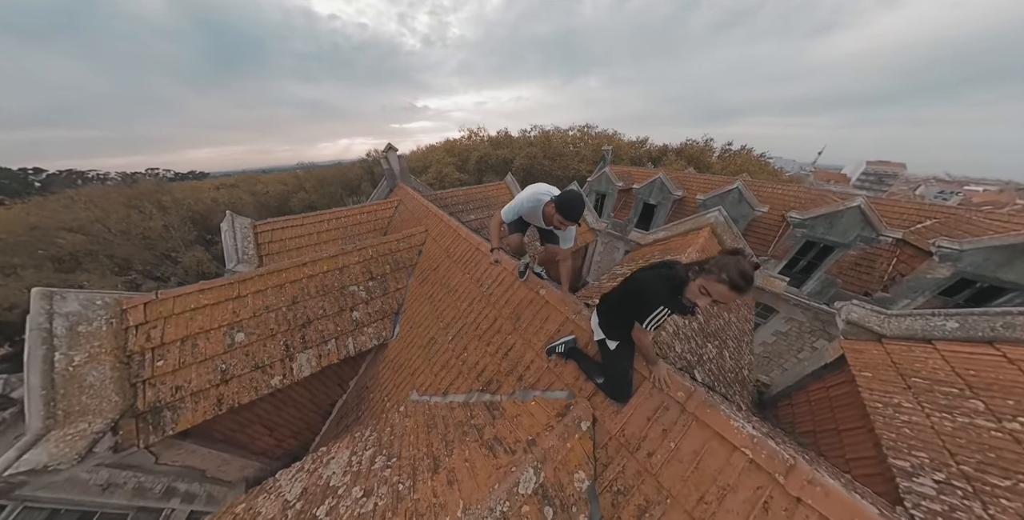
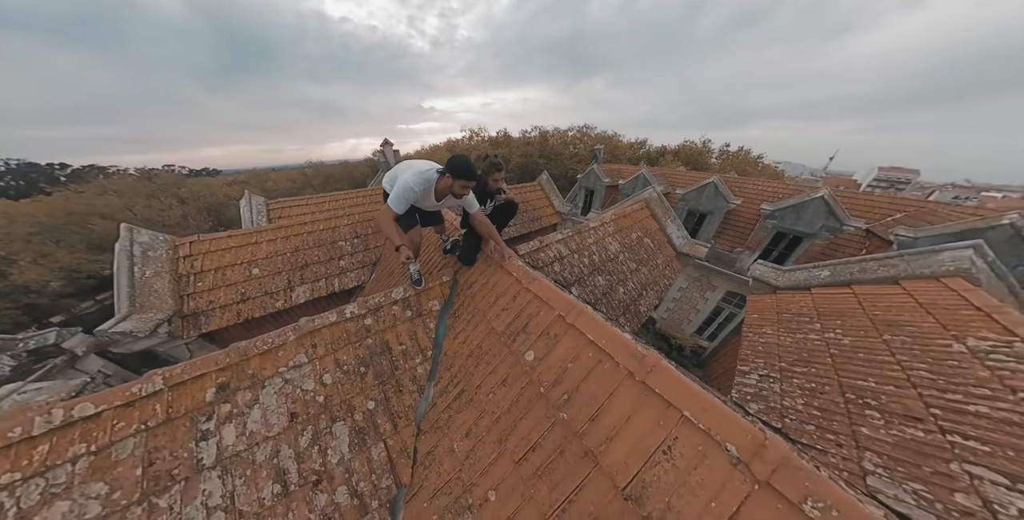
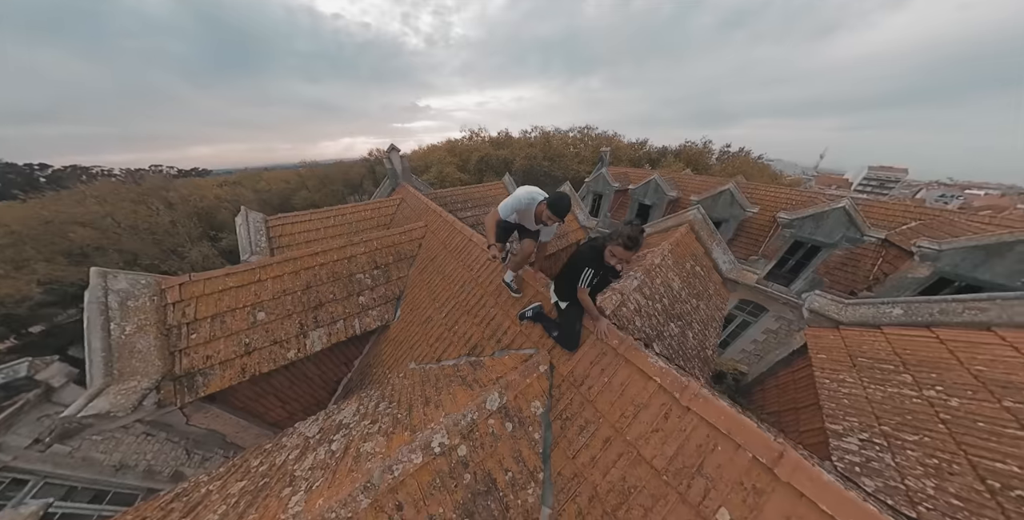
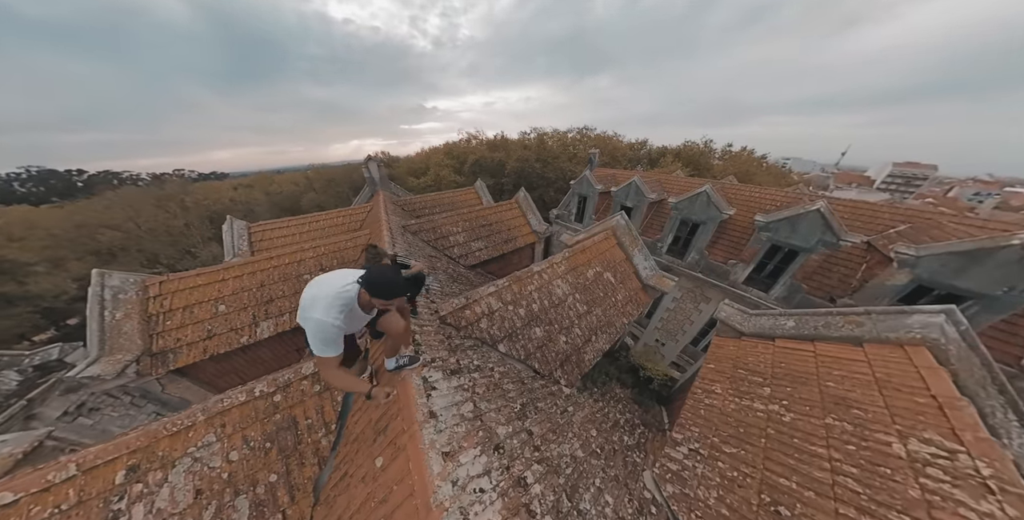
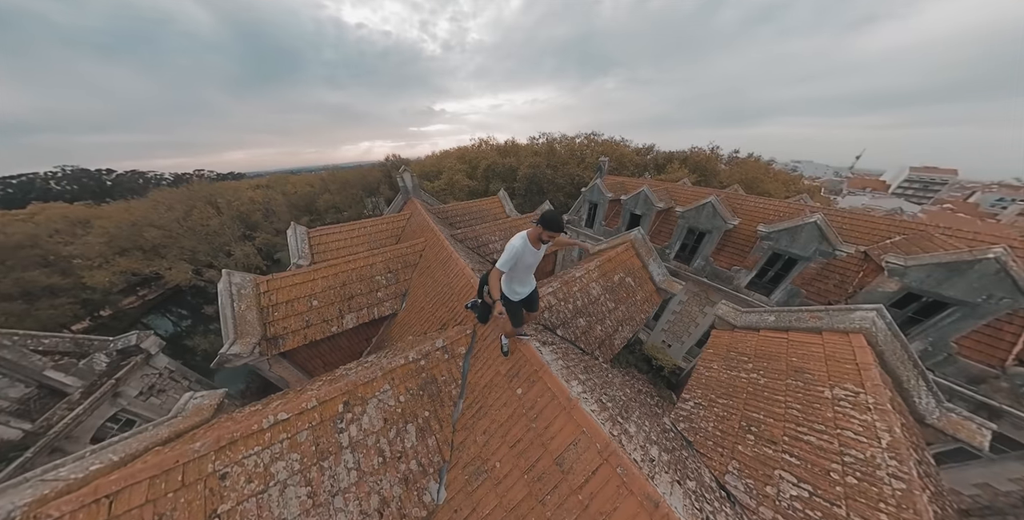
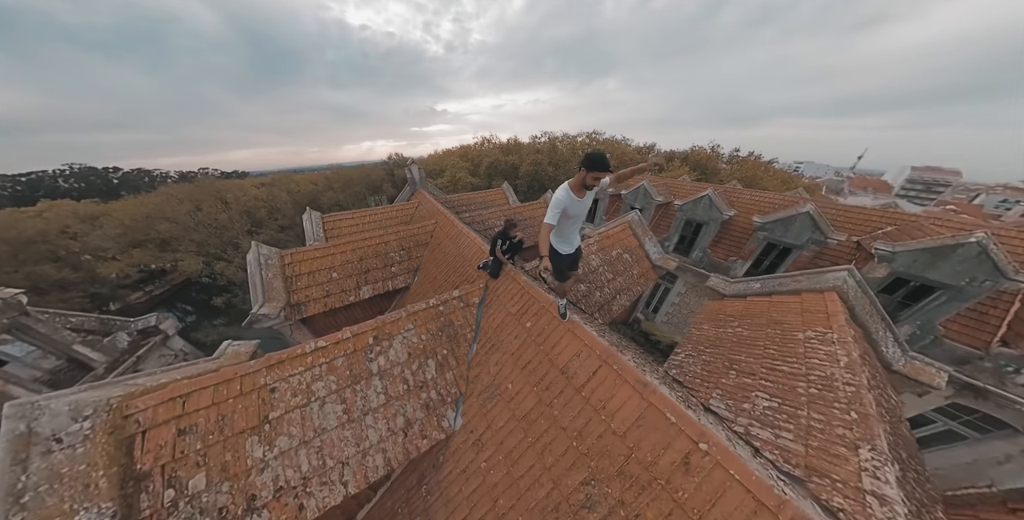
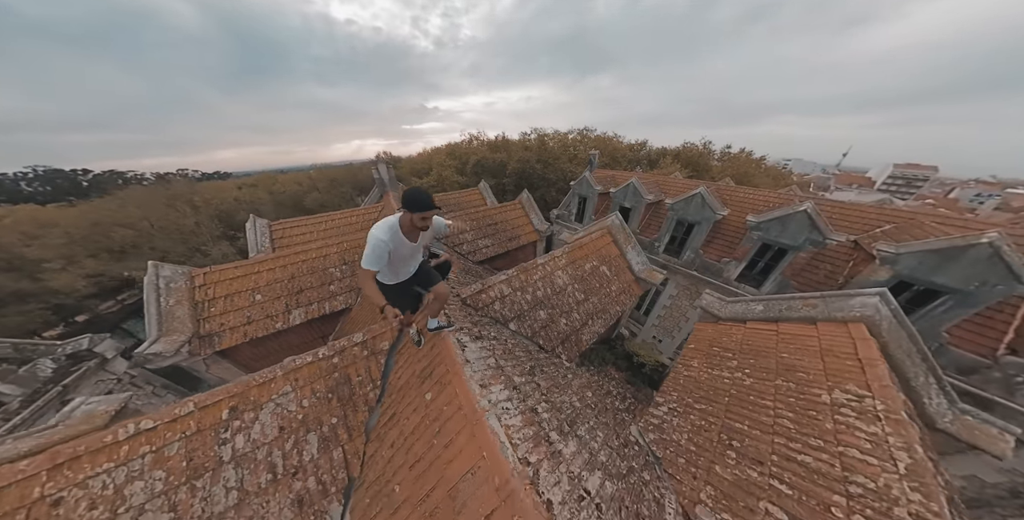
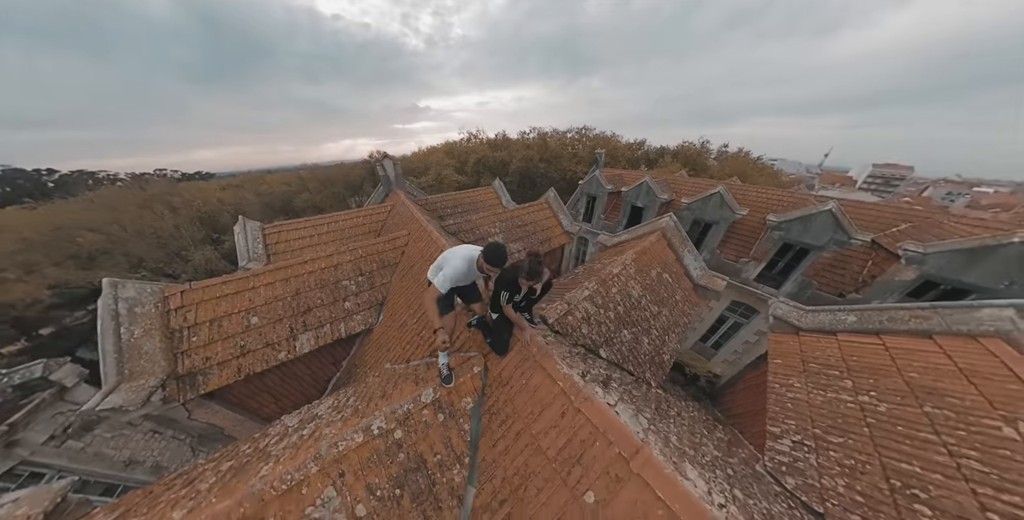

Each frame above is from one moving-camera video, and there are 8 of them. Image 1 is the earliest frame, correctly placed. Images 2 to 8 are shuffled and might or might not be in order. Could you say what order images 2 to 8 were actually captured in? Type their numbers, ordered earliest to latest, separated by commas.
3, 8, 2, 4, 7, 5, 6
